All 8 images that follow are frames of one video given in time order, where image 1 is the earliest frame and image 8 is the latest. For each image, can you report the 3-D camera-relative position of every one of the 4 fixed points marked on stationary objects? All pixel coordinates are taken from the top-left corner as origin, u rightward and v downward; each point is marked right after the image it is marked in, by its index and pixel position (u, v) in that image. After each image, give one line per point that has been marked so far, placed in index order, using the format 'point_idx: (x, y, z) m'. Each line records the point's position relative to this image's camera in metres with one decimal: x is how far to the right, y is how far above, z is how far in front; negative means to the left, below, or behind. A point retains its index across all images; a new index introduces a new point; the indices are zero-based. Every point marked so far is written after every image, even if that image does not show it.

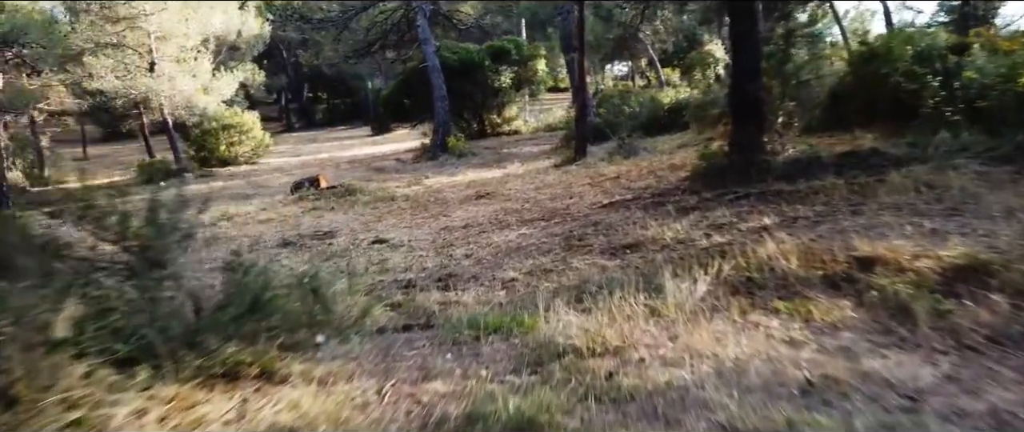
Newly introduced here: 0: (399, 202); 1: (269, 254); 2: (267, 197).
0: (-1.5, +0.2, +10.6) m
1: (-2.5, -0.4, +8.2) m
2: (-4.1, +0.3, +13.7) m
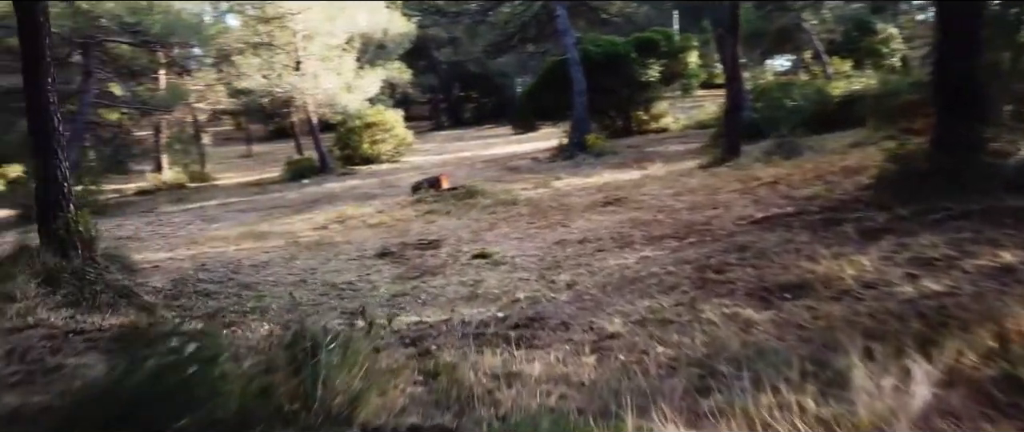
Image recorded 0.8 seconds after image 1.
0: (+0.1, +0.1, +9.5) m
1: (-1.4, -0.4, +7.2) m
2: (-2.0, +0.3, +13.0) m
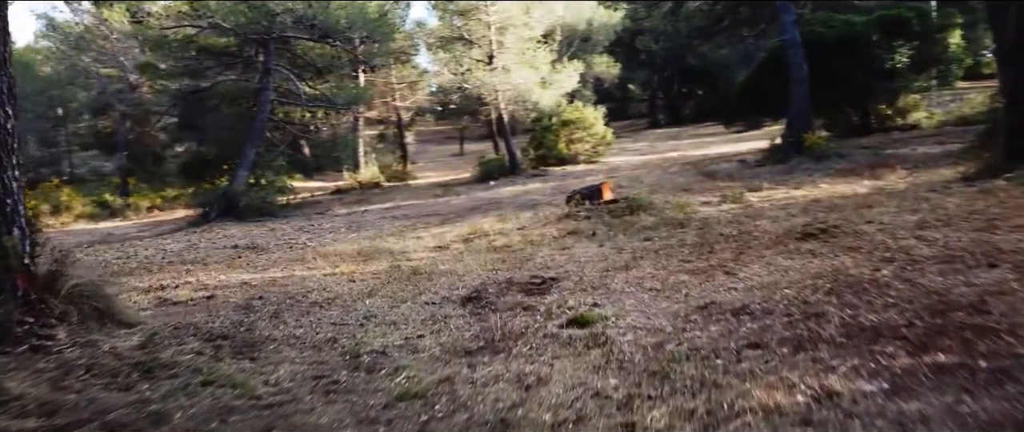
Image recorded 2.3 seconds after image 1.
0: (+1.5, -0.1, +6.9) m
1: (-0.5, -0.6, +5.2) m
2: (+0.5, +0.1, +10.9) m
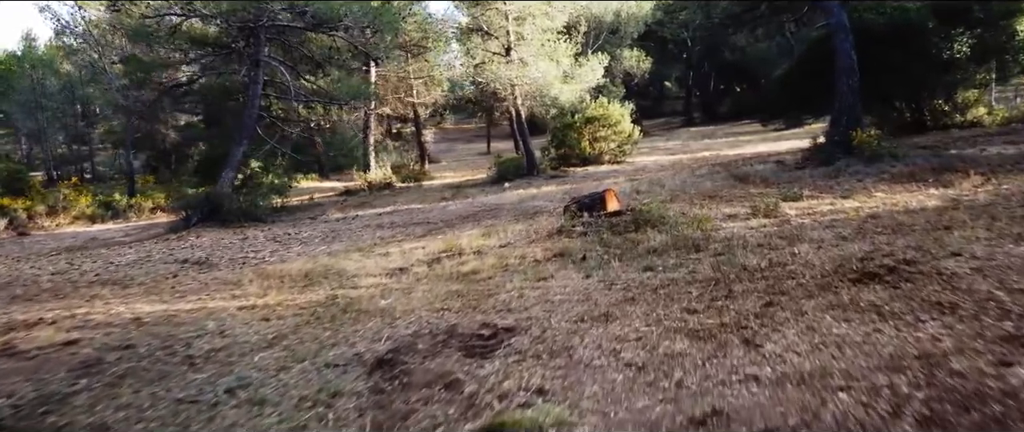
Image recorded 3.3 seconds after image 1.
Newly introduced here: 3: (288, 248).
0: (+1.2, -0.3, +5.3) m
1: (-0.9, -0.8, +3.6) m
2: (+0.4, 0.0, +9.2) m
3: (-2.8, -0.4, +10.1) m
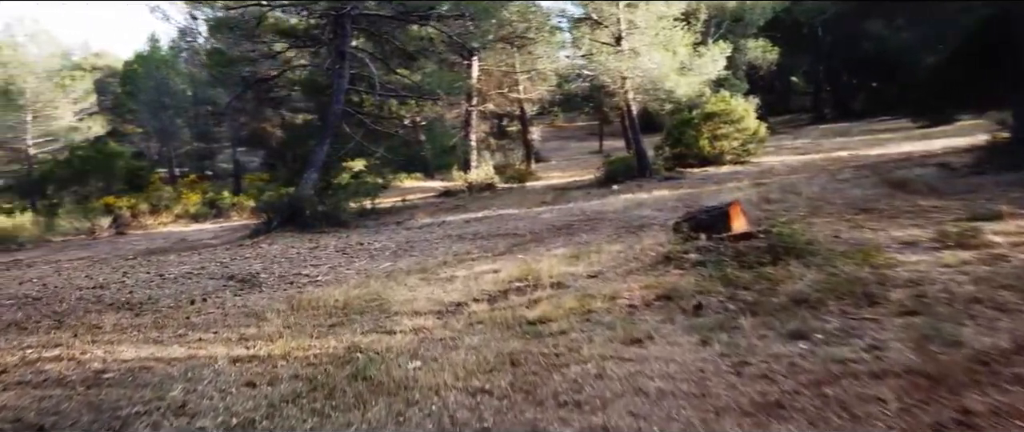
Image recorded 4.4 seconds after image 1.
0: (+1.5, -0.4, +3.4) m
1: (-0.8, -0.9, +2.0) m
2: (+1.3, -0.2, +7.4) m
3: (-1.7, -0.5, +8.7) m
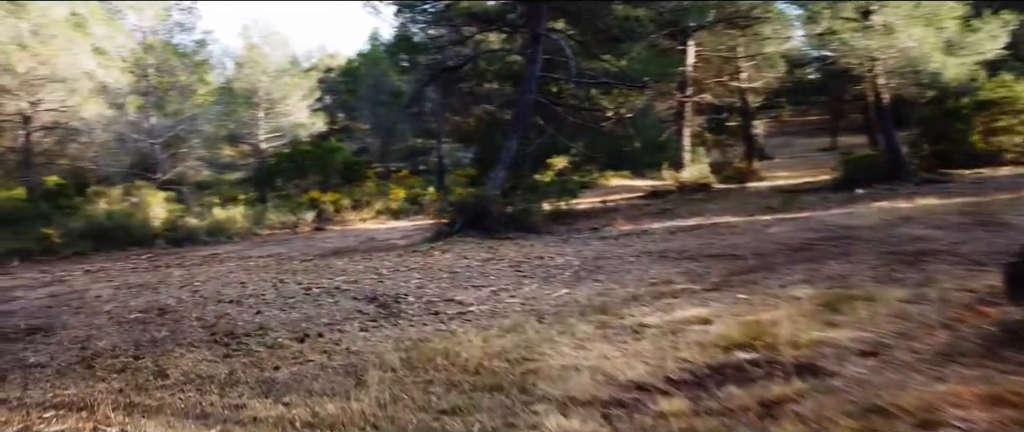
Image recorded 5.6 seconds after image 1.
0: (+1.8, -0.6, +1.0) m
1: (-0.7, -1.0, +0.2) m
2: (+2.6, -0.3, +4.9) m
3: (+0.1, -0.6, +7.0) m
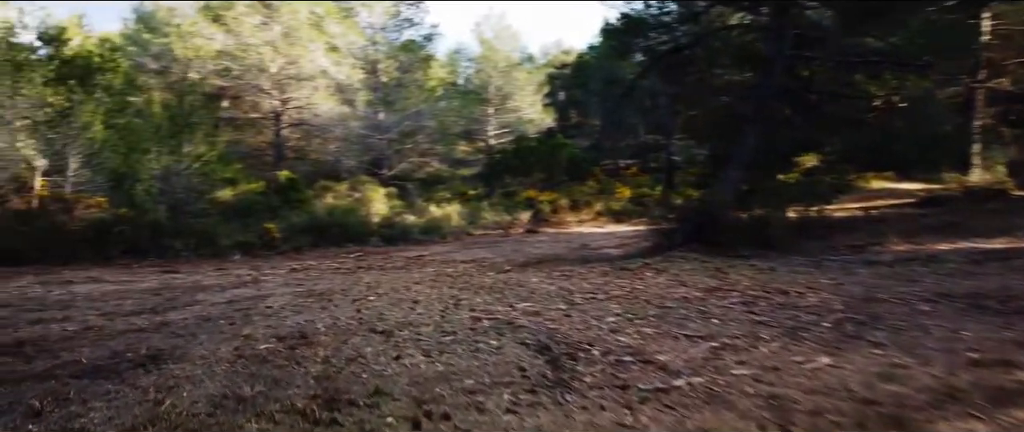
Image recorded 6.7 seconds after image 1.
0: (+1.5, -0.8, -1.4) m
1: (-1.2, -1.2, -1.4) m
2: (+3.4, -0.6, +2.2) m
3: (+1.4, -0.8, +4.9) m
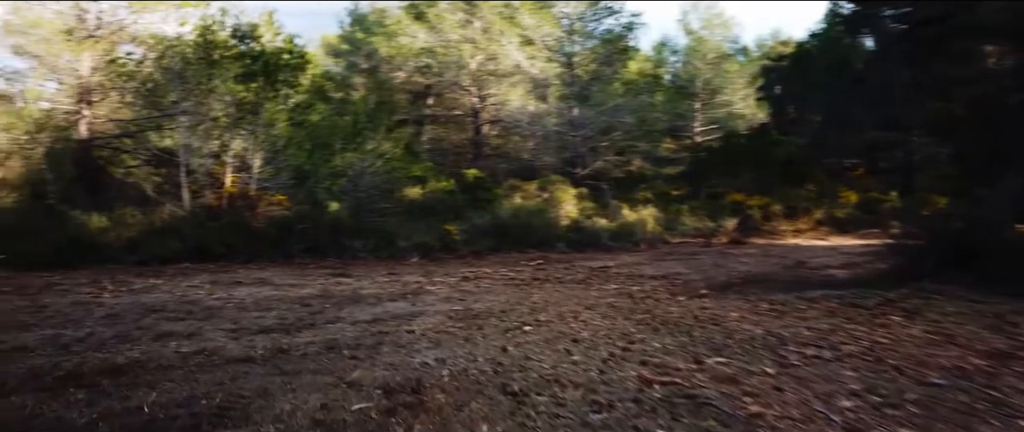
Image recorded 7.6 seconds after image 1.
0: (+0.5, -1.0, -3.3) m
1: (-2.1, -1.3, -2.6) m
2: (+3.3, -0.8, -0.3) m
3: (+2.0, -0.9, +2.8) m
